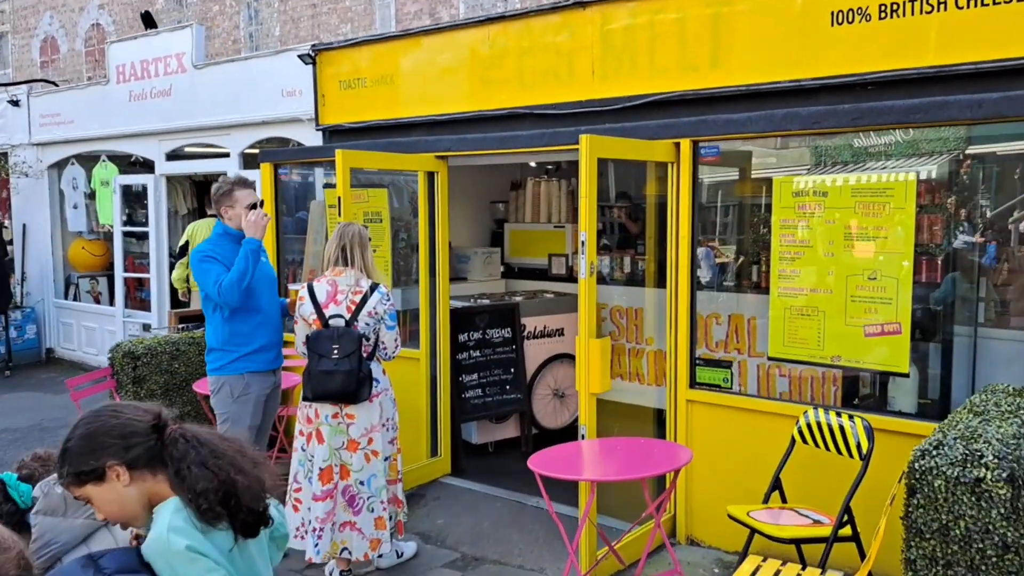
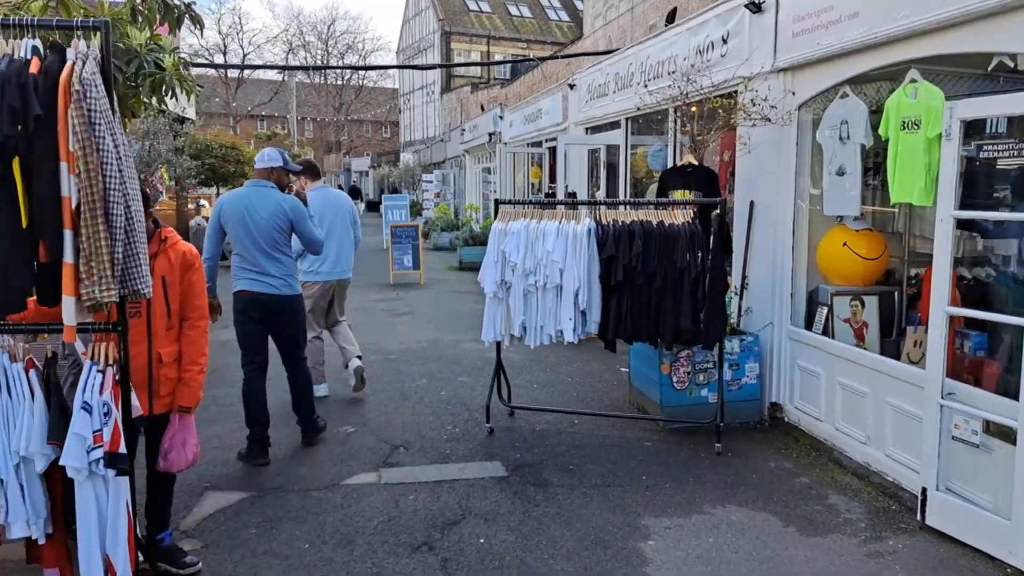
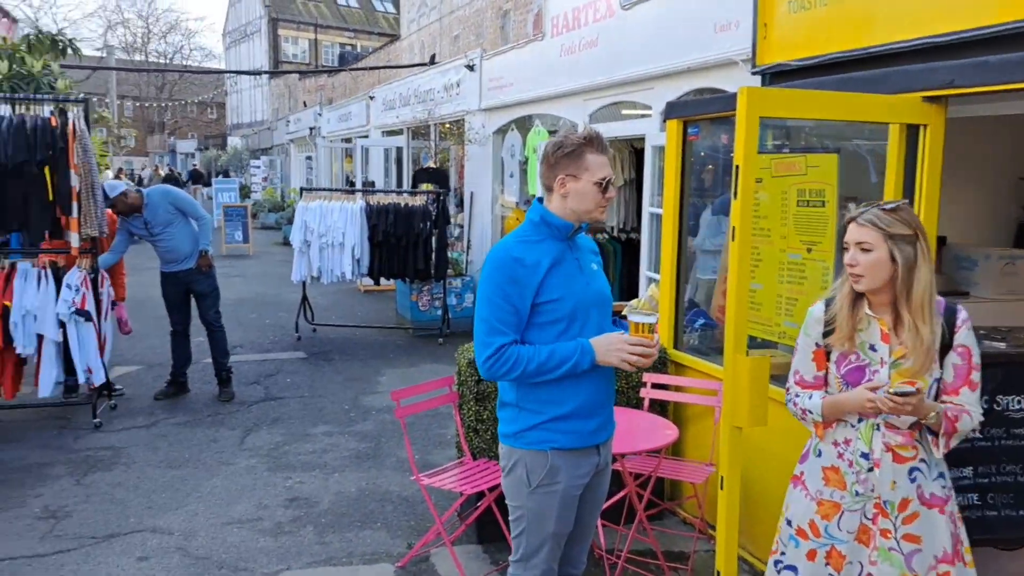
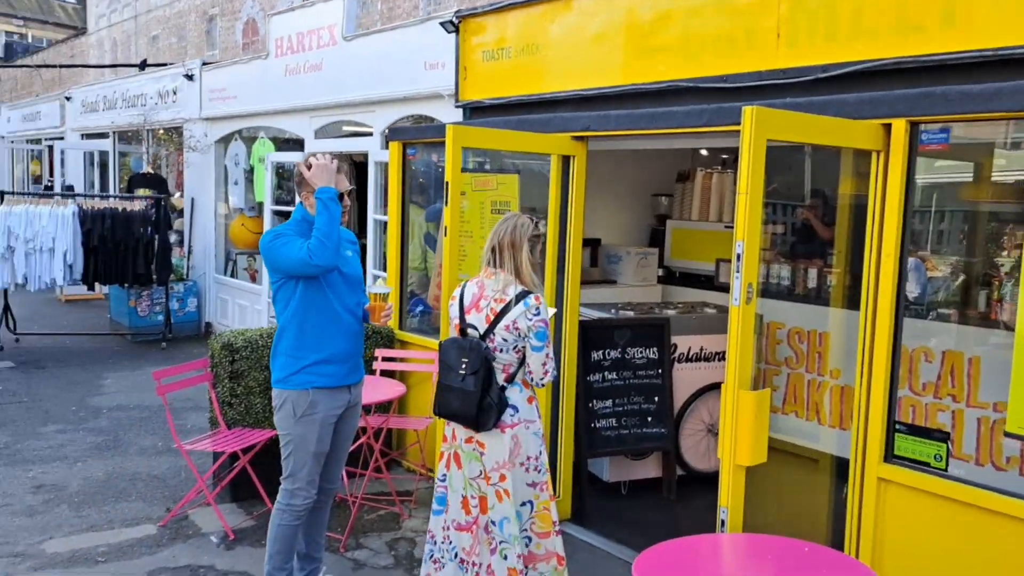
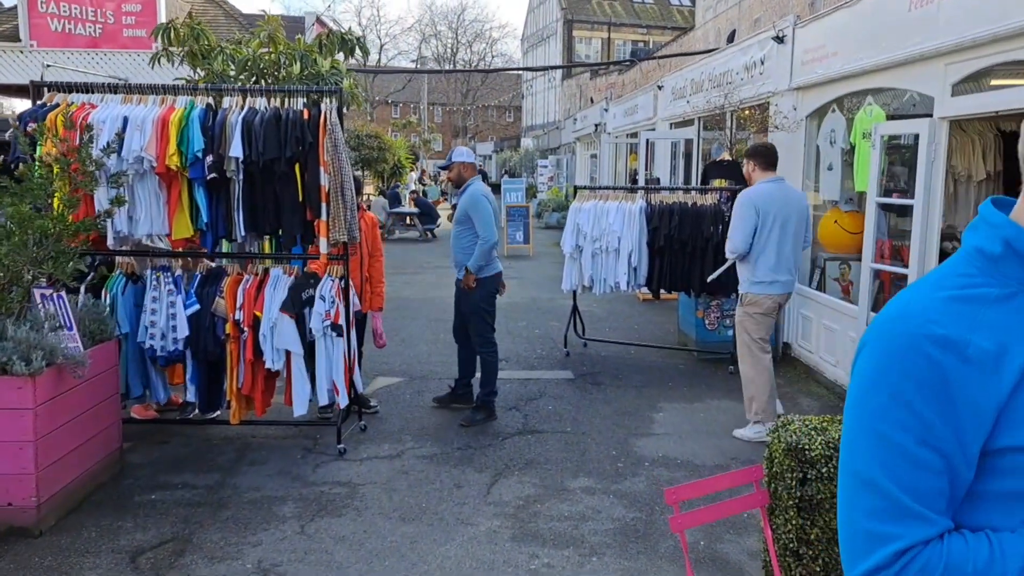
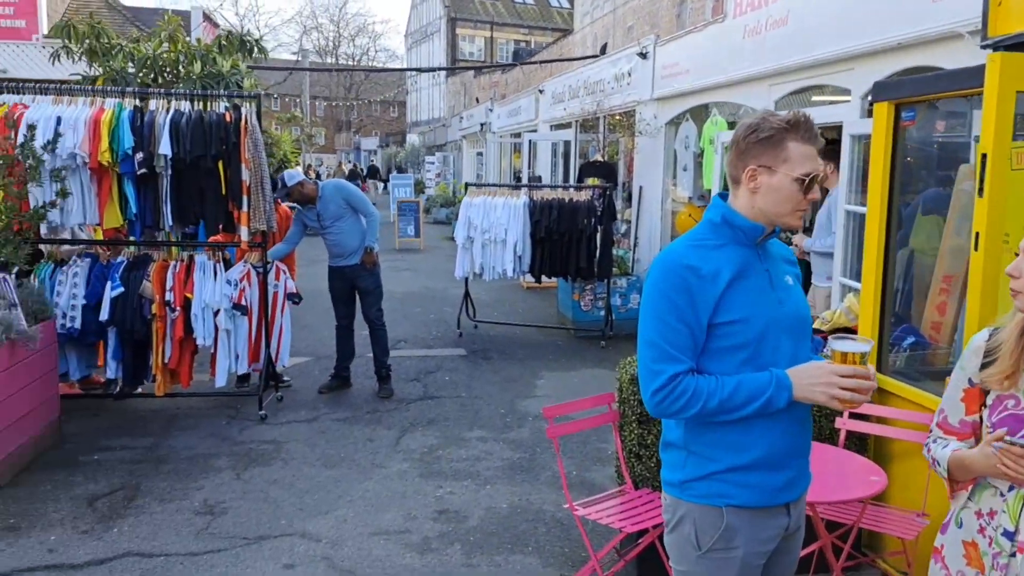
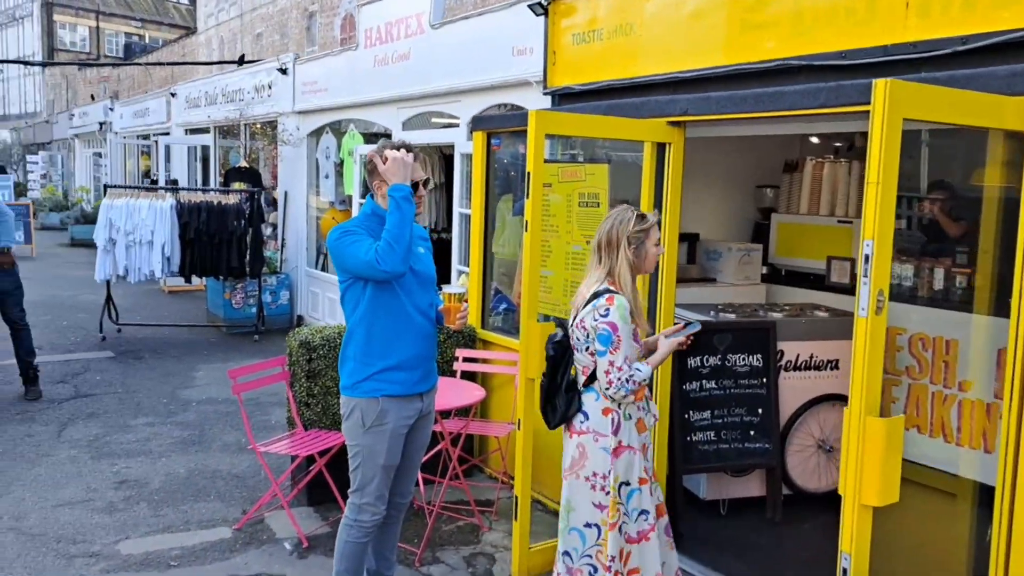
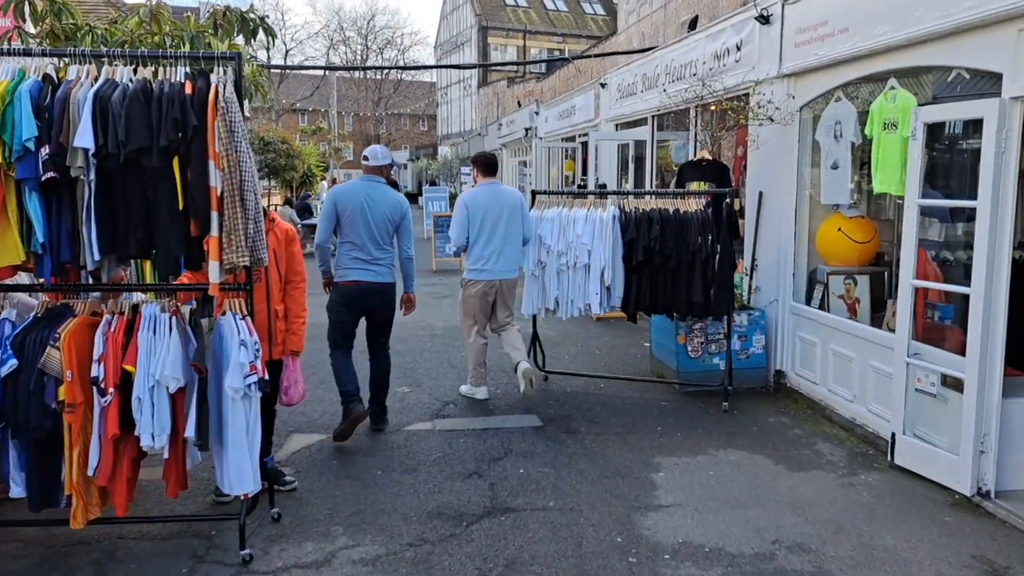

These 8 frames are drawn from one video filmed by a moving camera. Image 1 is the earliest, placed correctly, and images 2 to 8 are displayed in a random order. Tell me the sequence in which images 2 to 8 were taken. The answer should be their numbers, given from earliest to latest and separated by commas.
4, 7, 3, 6, 5, 8, 2
